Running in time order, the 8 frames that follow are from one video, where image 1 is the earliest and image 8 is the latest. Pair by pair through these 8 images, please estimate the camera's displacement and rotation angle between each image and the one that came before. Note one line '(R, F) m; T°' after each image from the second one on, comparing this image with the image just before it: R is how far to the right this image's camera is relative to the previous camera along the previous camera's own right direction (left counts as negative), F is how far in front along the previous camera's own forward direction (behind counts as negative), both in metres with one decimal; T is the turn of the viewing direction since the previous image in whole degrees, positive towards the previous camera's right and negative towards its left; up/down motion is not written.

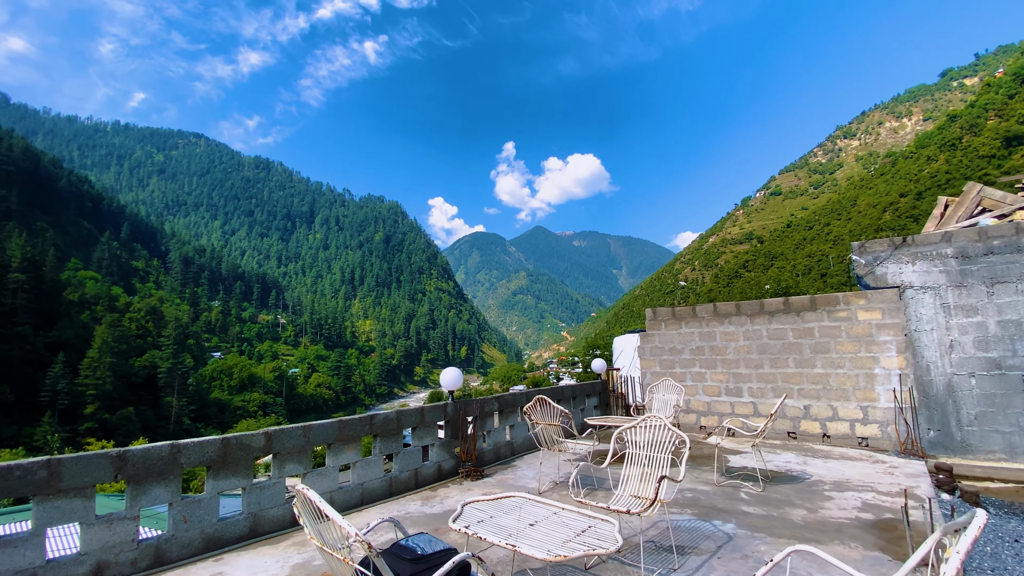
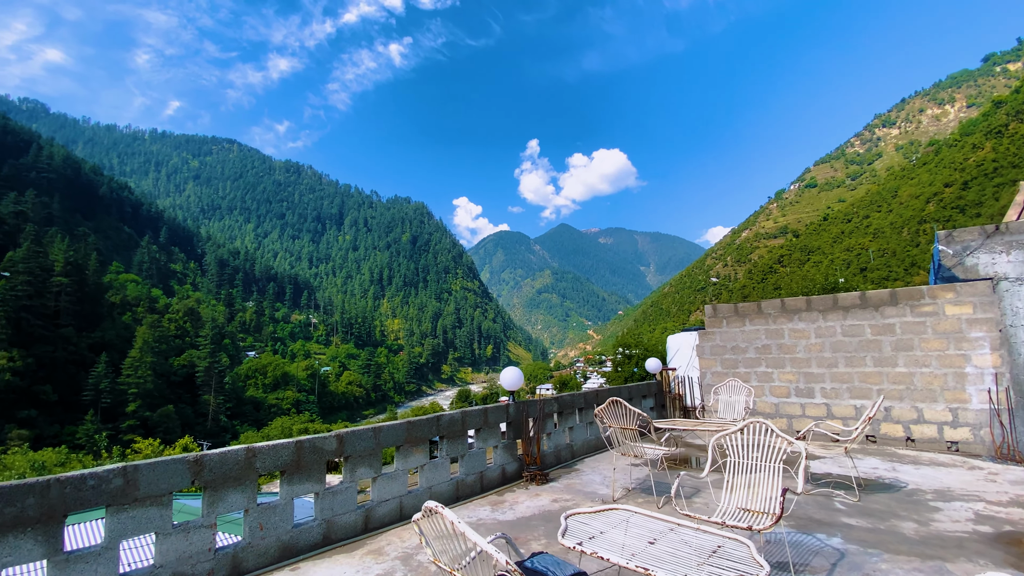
(-0.4, +0.2) m; -3°
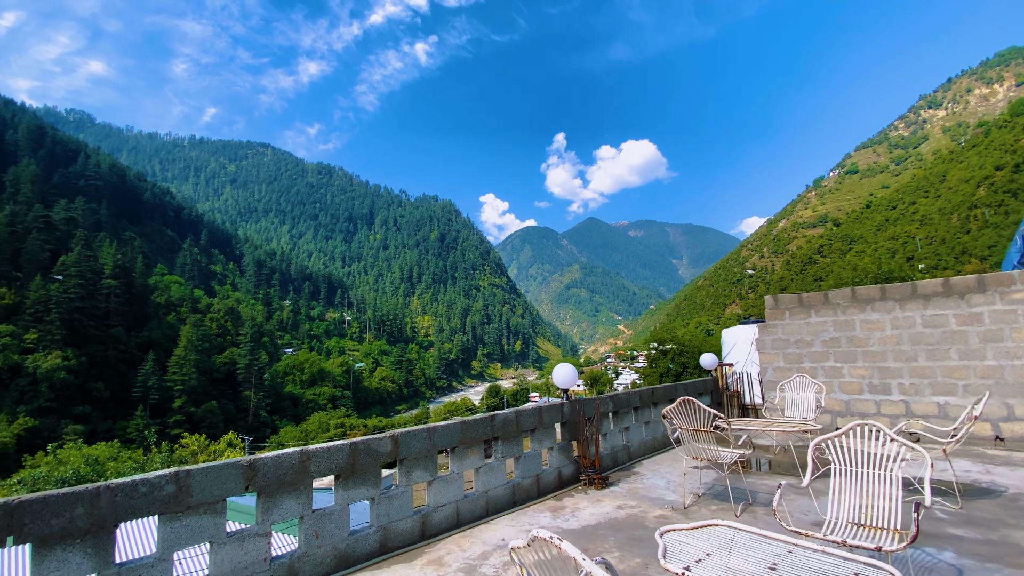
(-0.3, +0.3) m; -4°
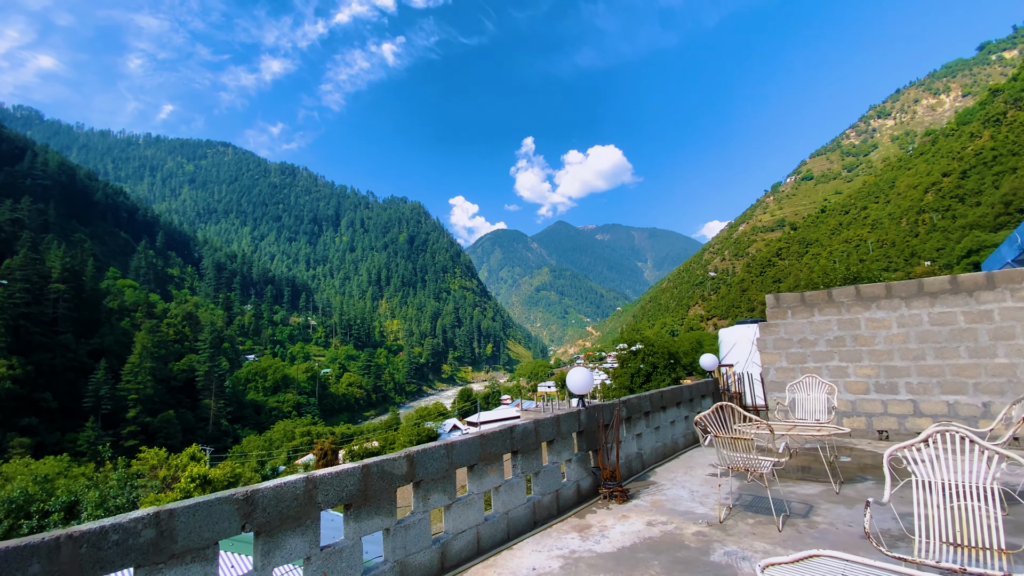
(-0.4, +0.4) m; +4°
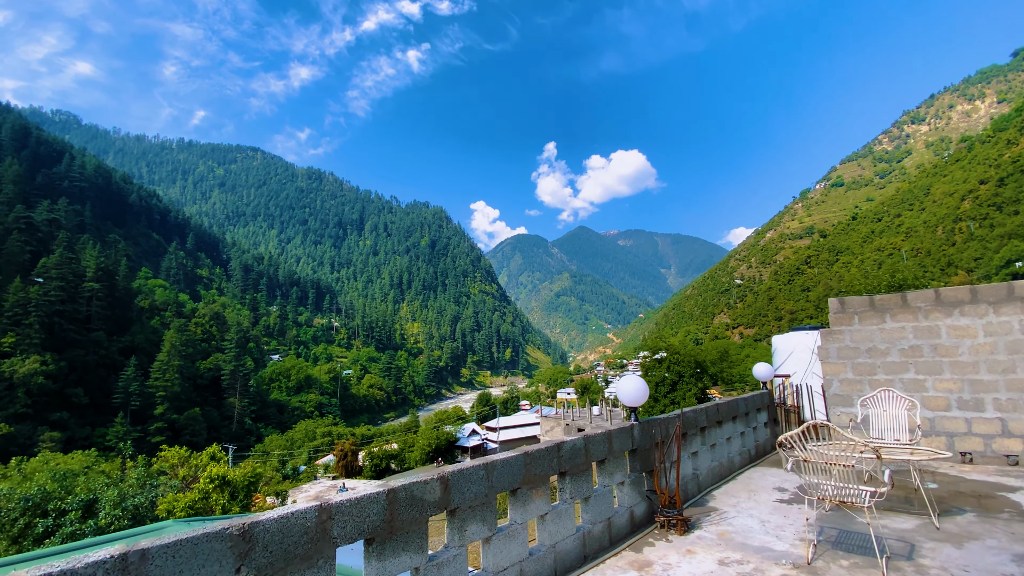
(-0.2, +0.5) m; -3°
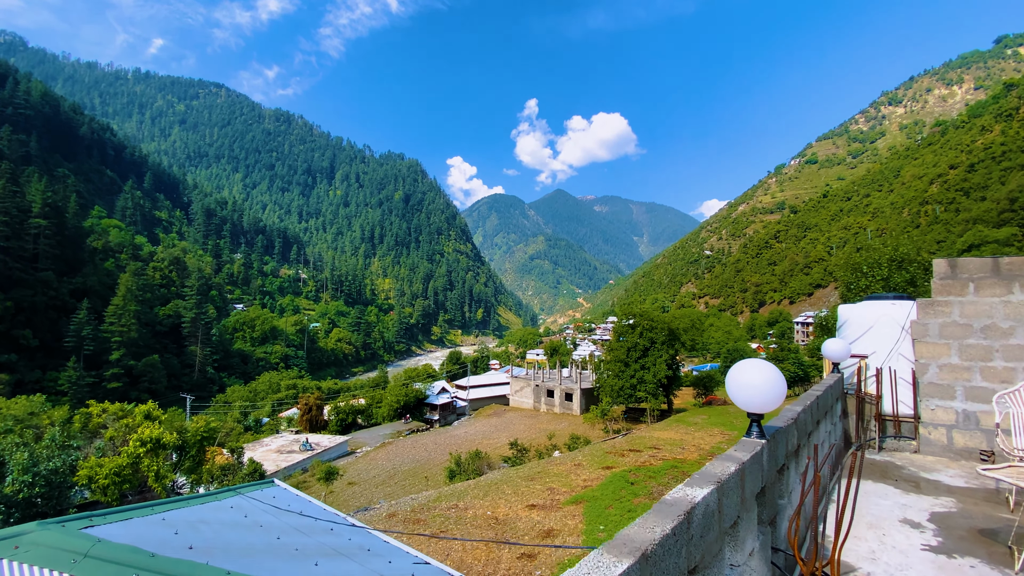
(-0.3, +1.6) m; +4°
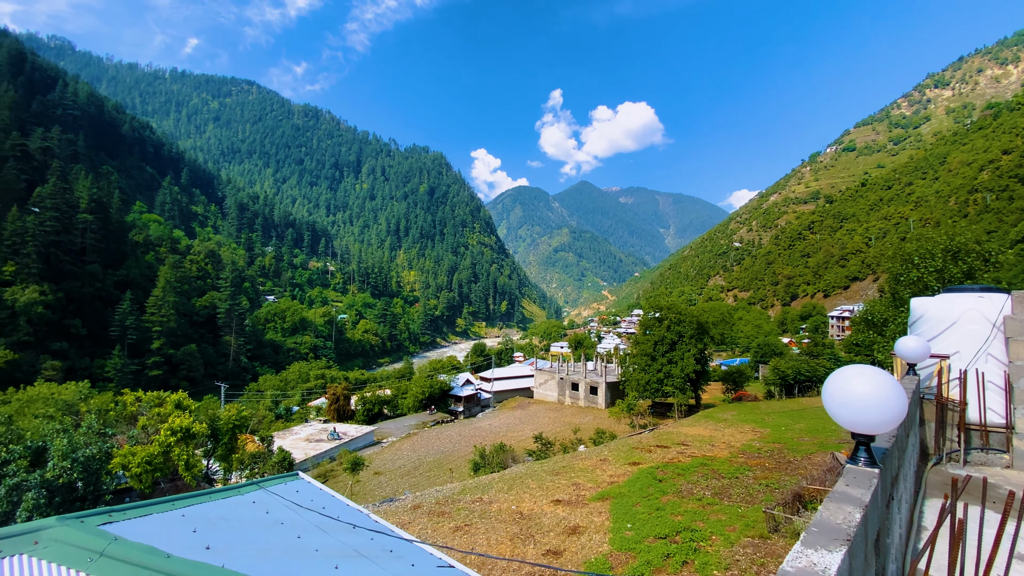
(-0.1, +0.4) m; -3°
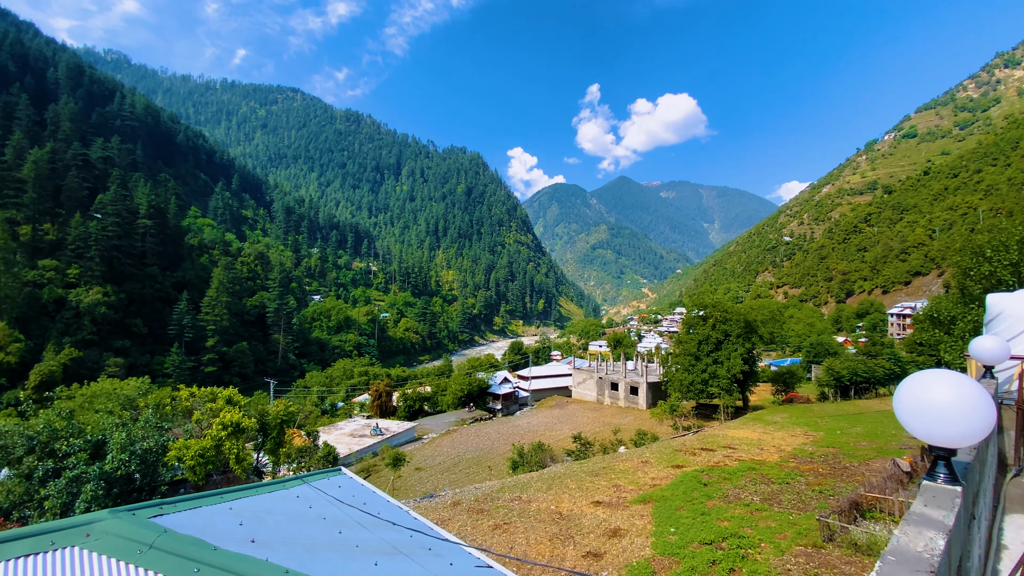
(0.0, +0.2) m; -5°
